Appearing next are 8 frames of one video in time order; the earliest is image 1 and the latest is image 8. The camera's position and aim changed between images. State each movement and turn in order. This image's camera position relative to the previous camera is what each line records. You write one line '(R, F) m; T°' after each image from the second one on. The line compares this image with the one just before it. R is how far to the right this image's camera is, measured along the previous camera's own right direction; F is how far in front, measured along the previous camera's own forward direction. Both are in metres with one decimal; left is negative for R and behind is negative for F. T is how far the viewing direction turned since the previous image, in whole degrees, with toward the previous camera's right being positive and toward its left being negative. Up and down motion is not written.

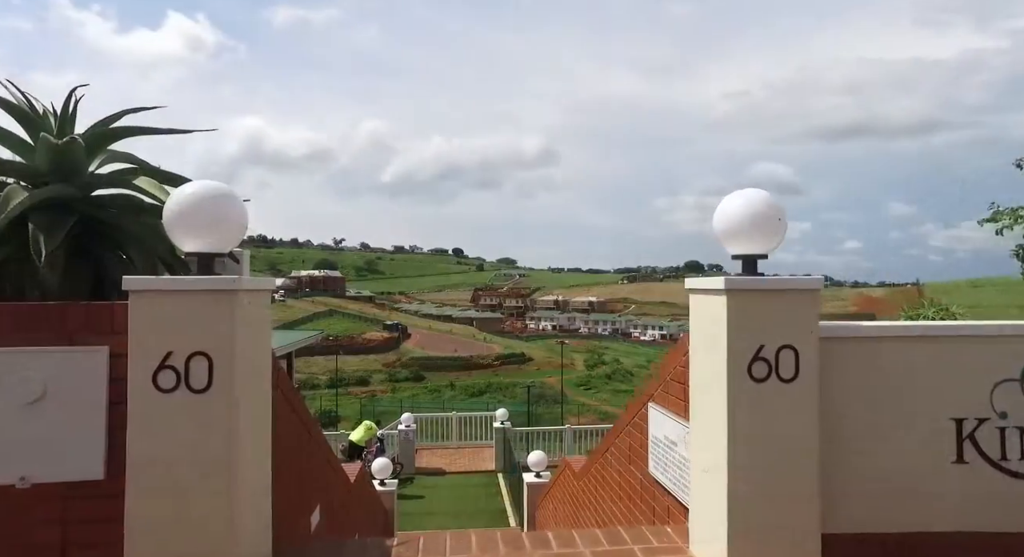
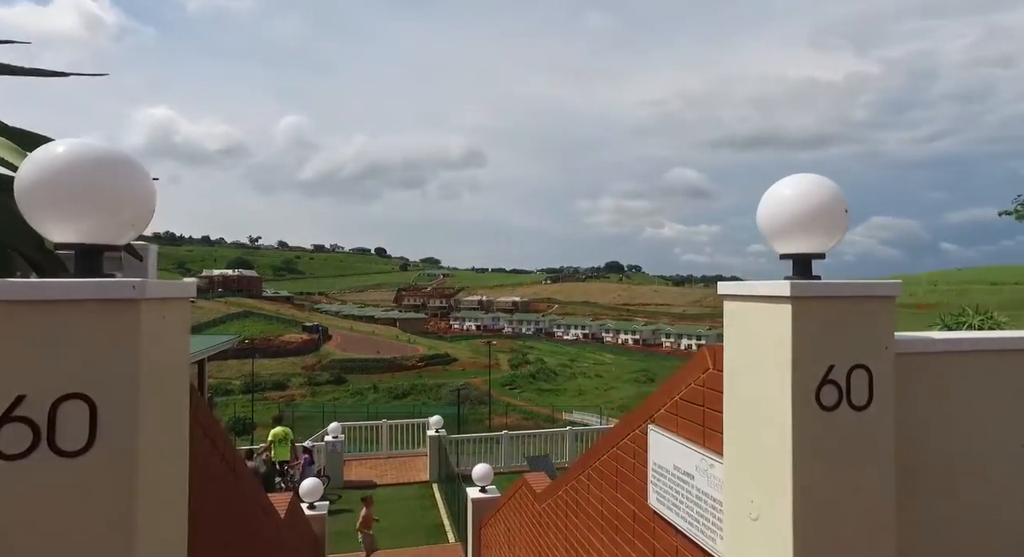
(-0.2, +0.6) m; +7°
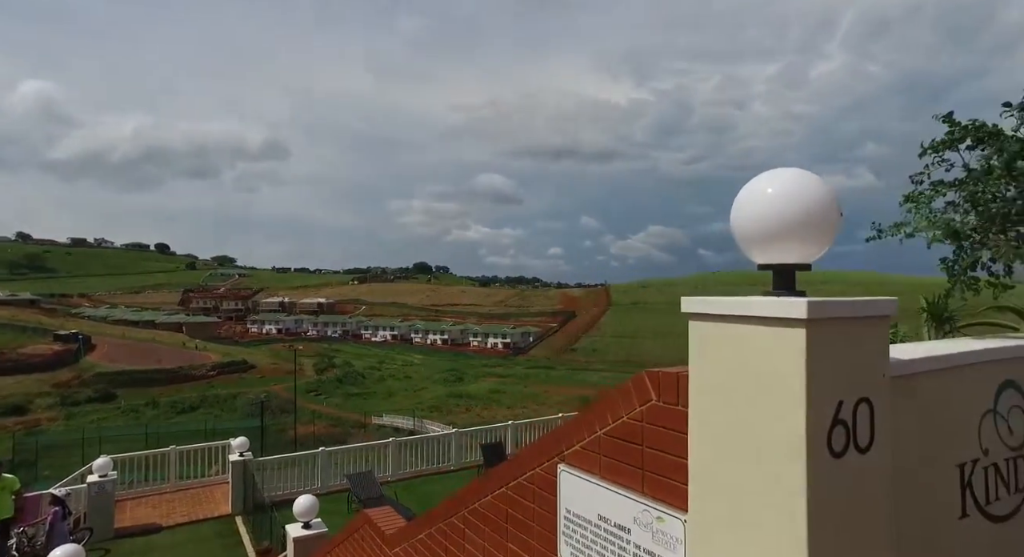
(-0.2, +0.6) m; +17°
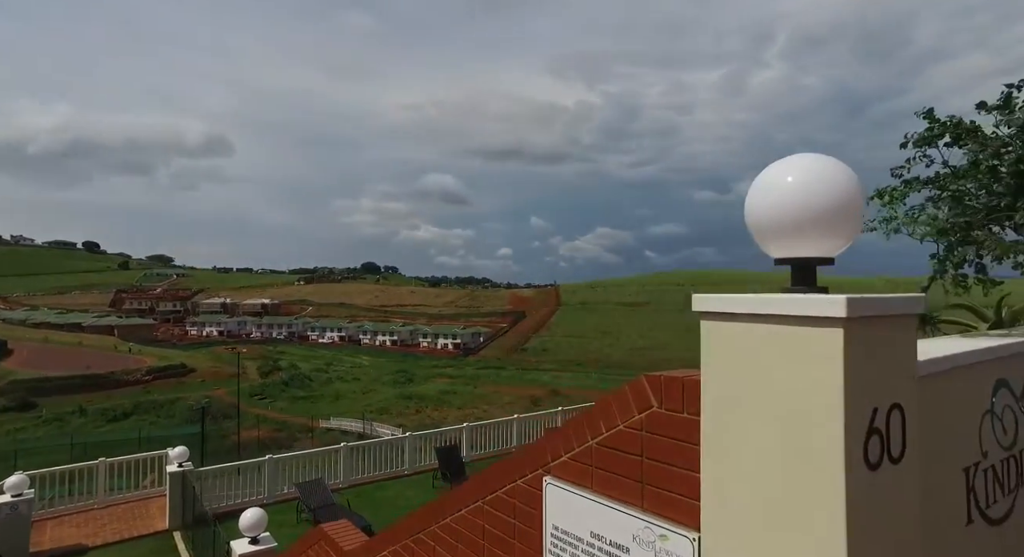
(-0.1, +0.2) m; +4°
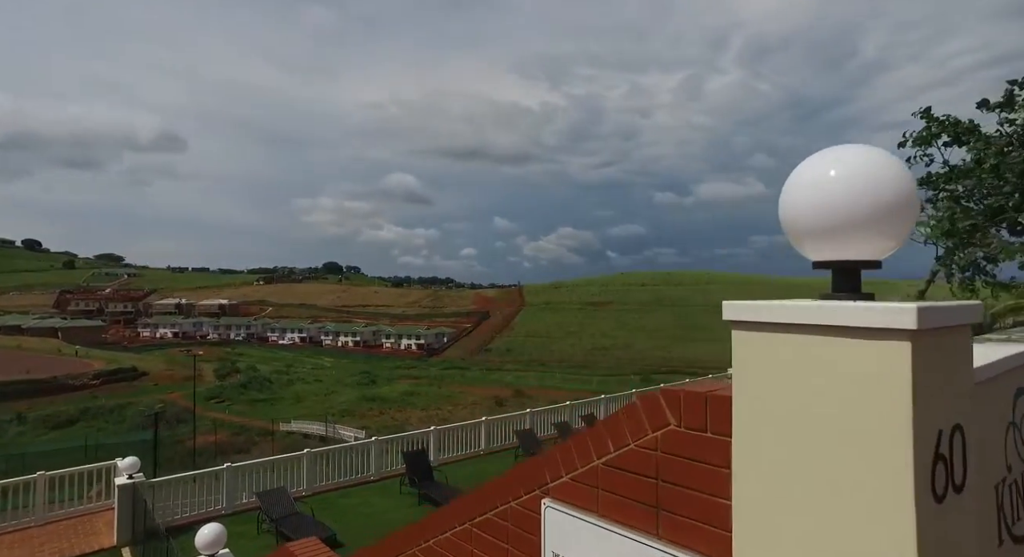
(-0.1, +0.2) m; +3°
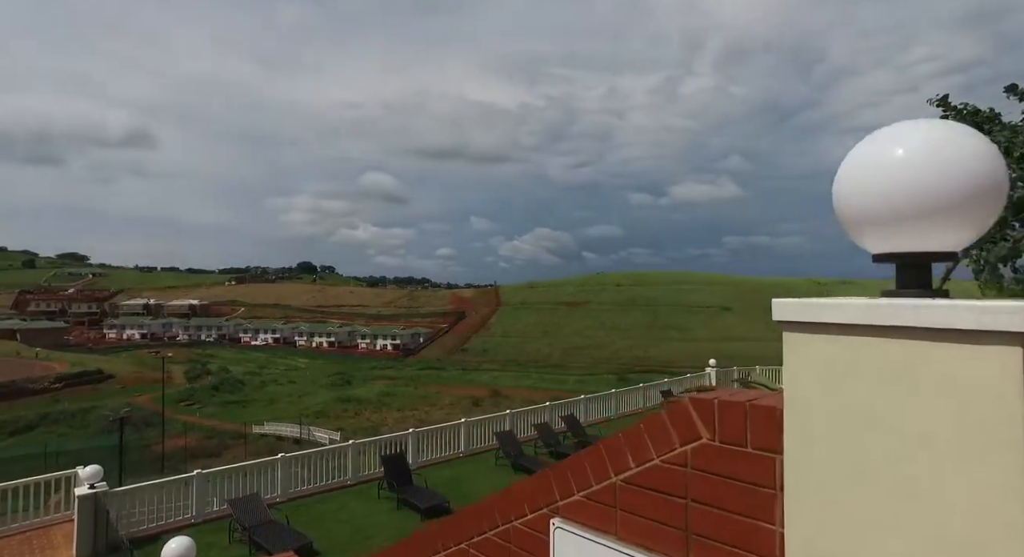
(-0.1, +0.2) m; +2°
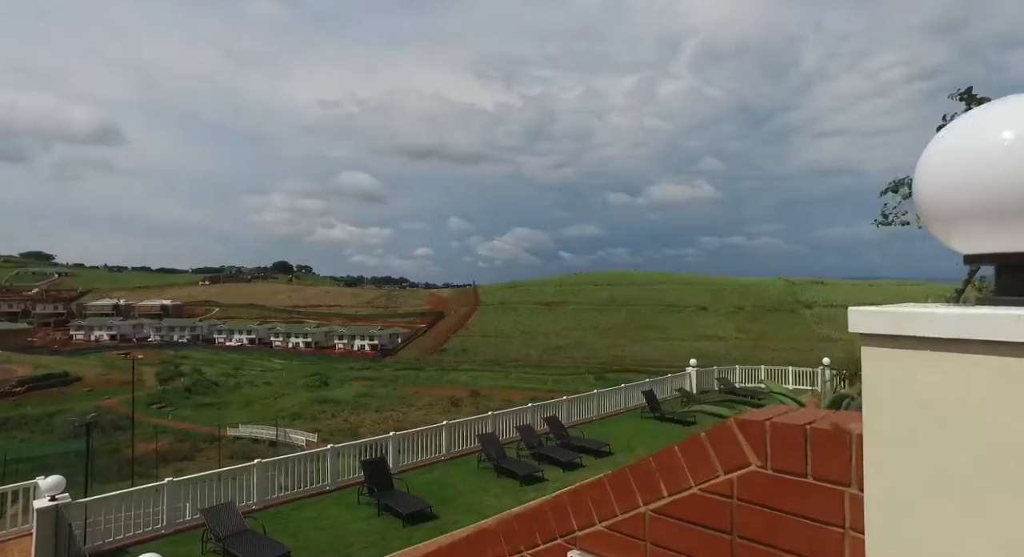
(-0.1, +0.2) m; +2°
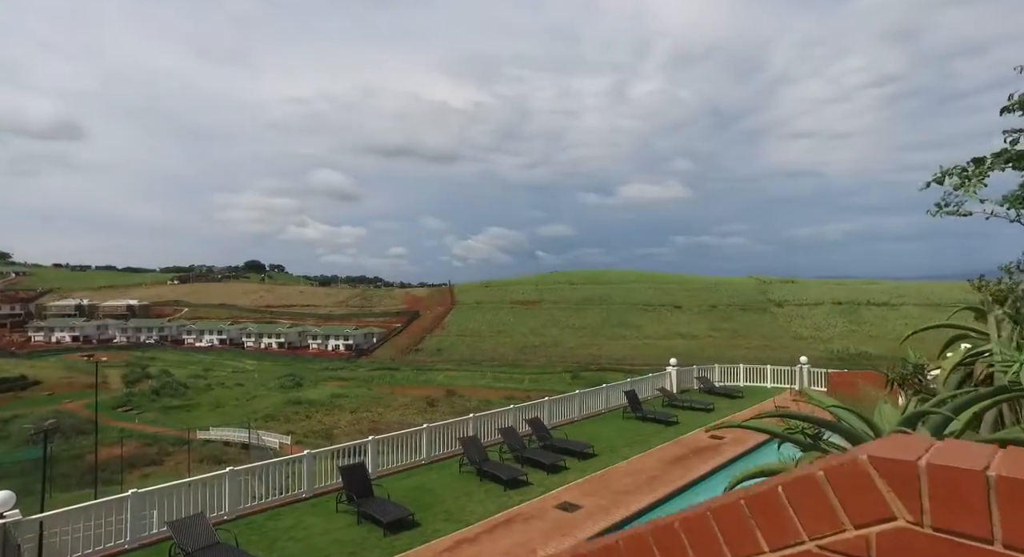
(-0.1, +0.3) m; +2°
